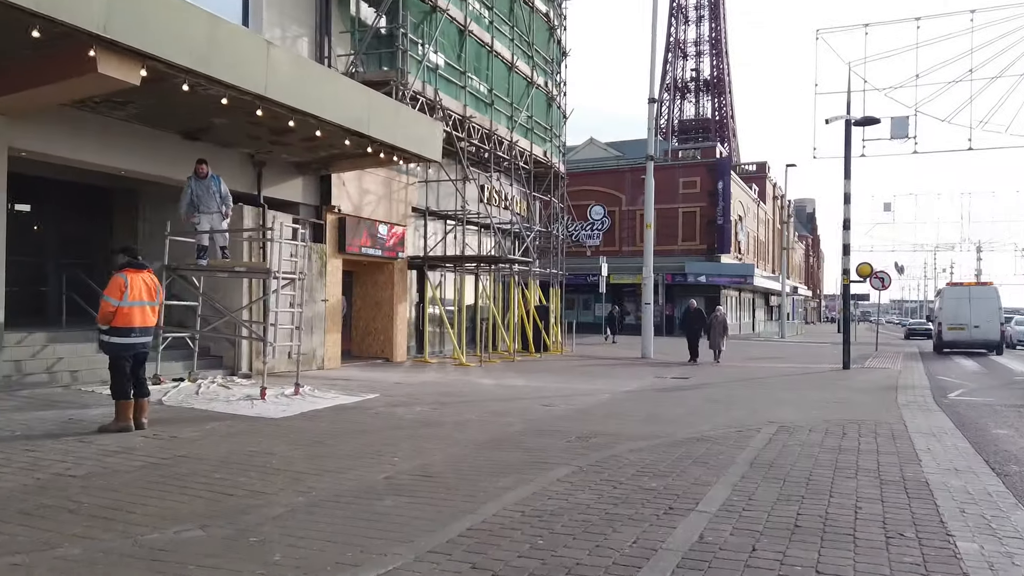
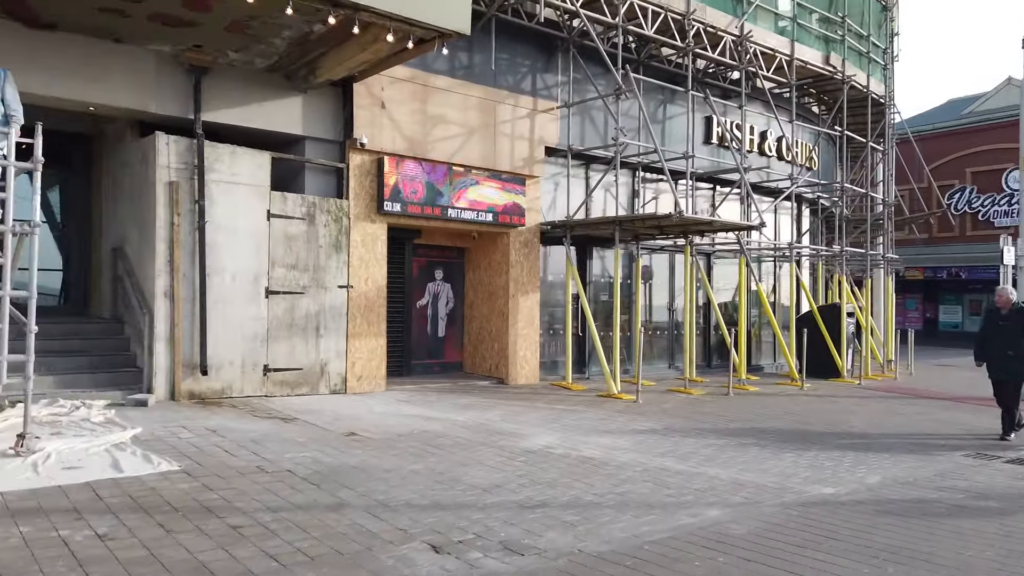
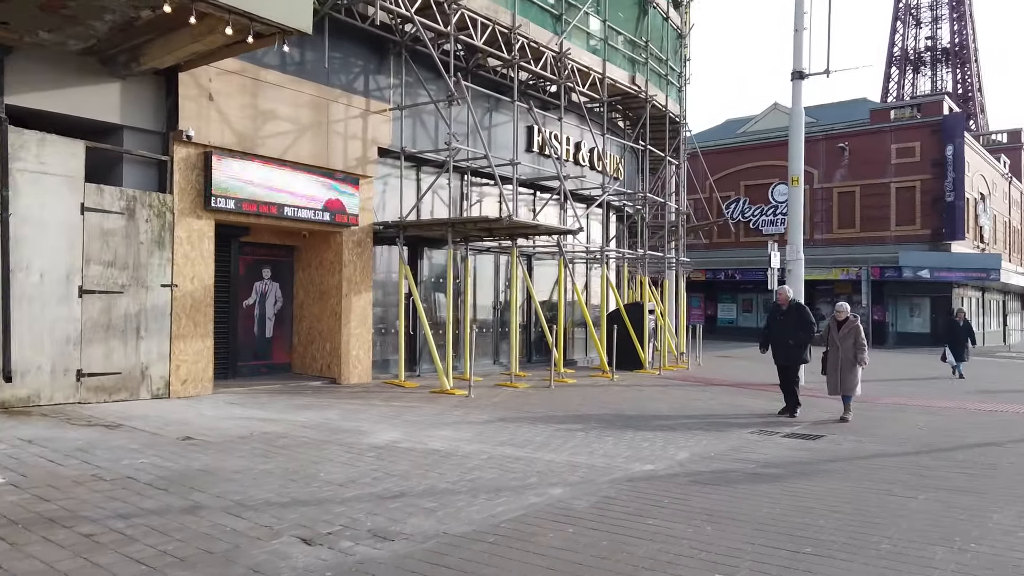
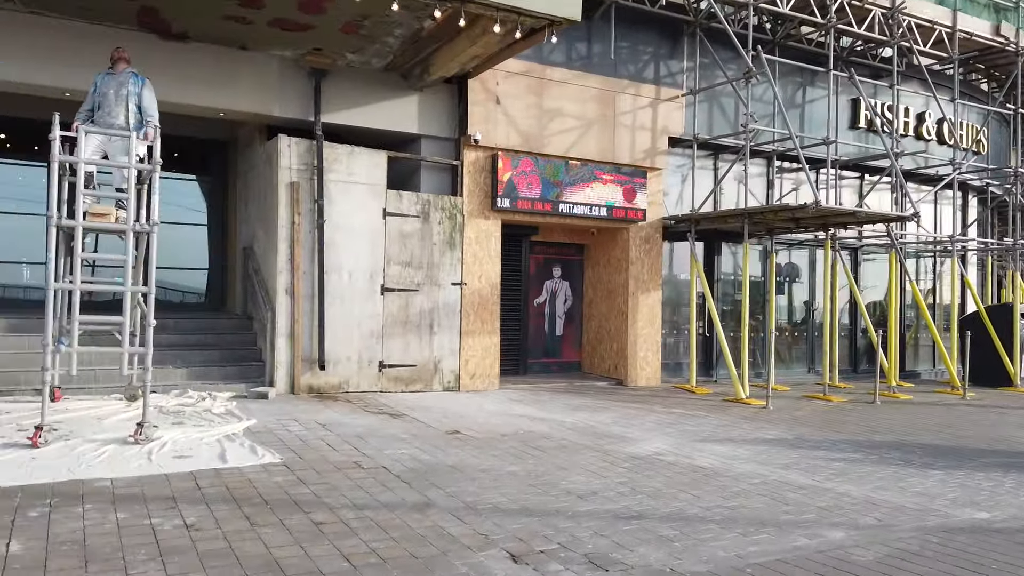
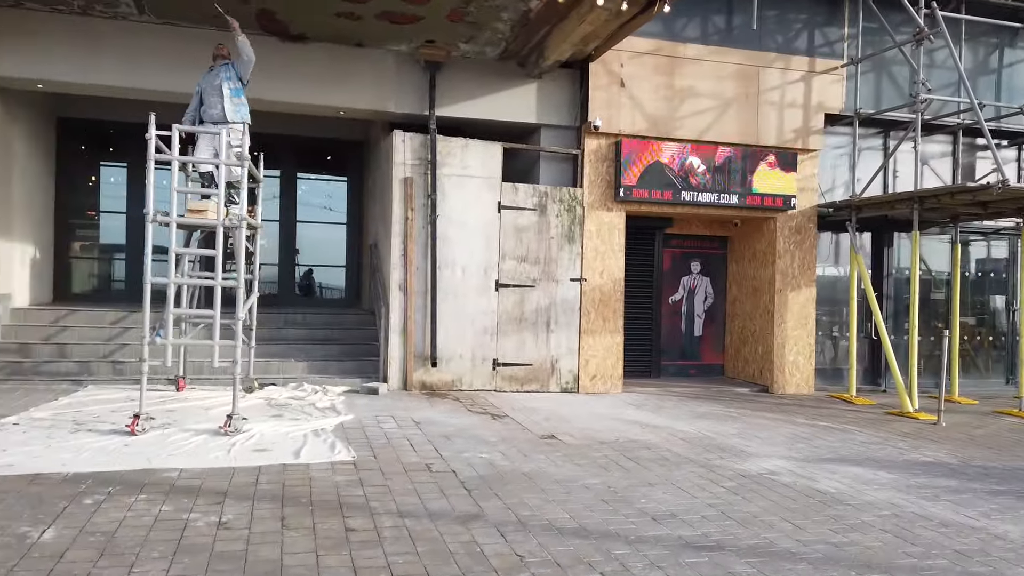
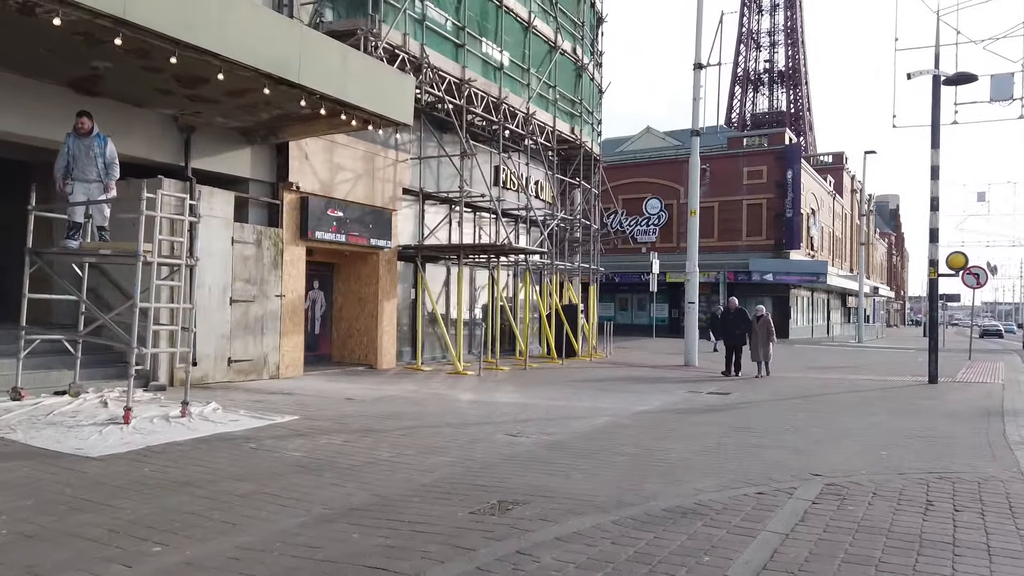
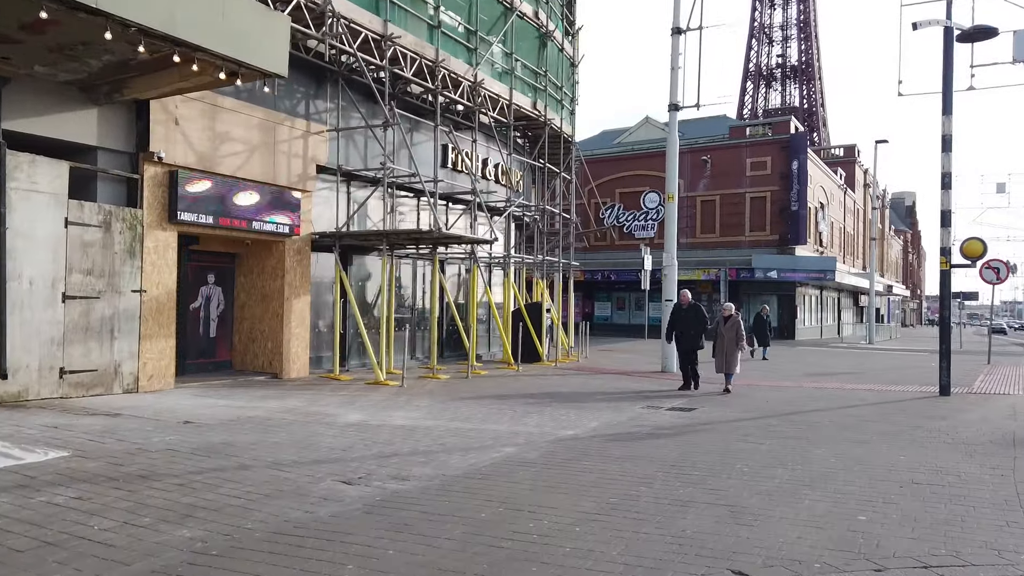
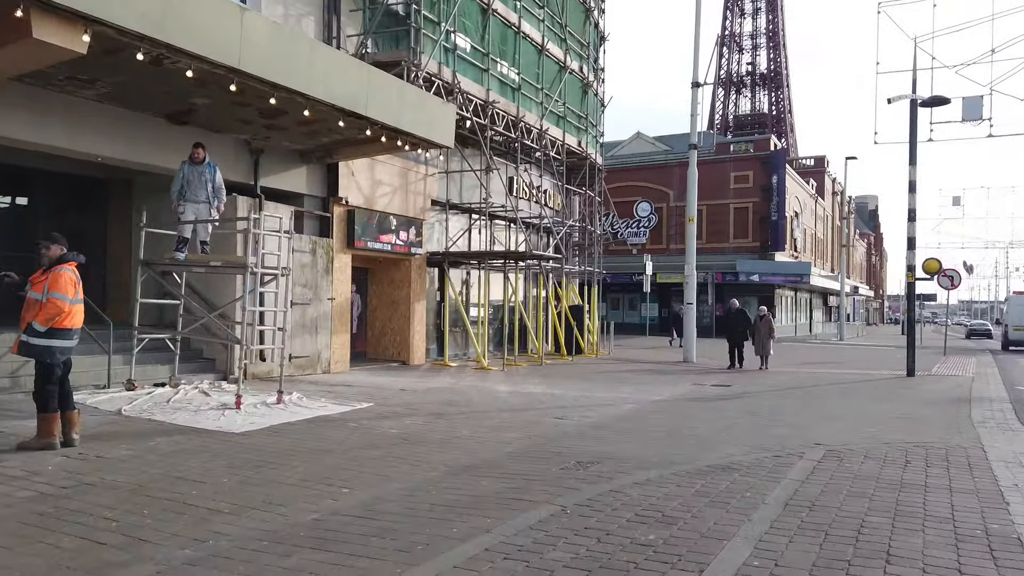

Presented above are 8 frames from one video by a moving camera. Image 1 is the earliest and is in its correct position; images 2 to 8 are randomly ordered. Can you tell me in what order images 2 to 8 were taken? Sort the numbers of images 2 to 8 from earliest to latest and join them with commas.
8, 6, 7, 3, 2, 4, 5
